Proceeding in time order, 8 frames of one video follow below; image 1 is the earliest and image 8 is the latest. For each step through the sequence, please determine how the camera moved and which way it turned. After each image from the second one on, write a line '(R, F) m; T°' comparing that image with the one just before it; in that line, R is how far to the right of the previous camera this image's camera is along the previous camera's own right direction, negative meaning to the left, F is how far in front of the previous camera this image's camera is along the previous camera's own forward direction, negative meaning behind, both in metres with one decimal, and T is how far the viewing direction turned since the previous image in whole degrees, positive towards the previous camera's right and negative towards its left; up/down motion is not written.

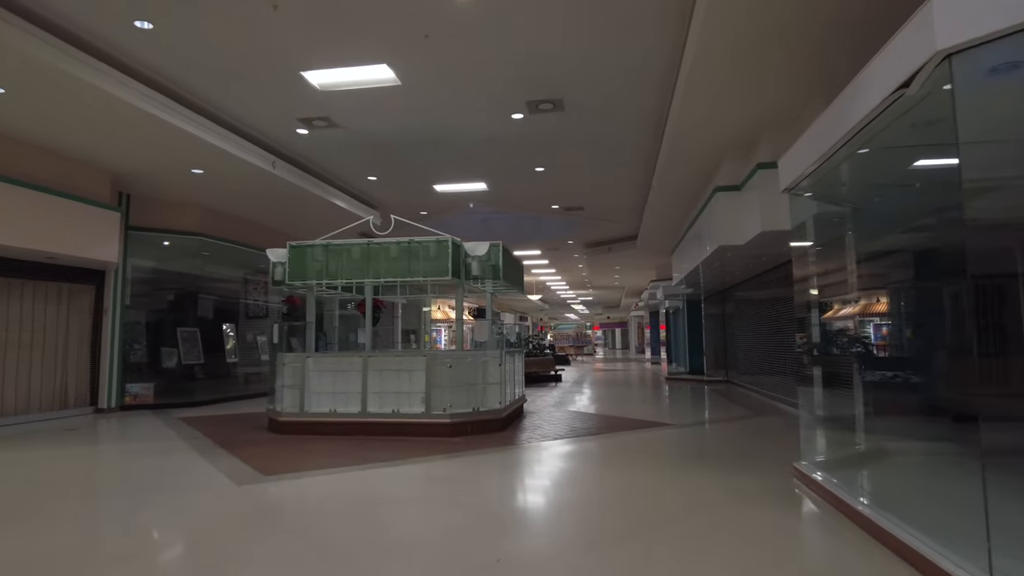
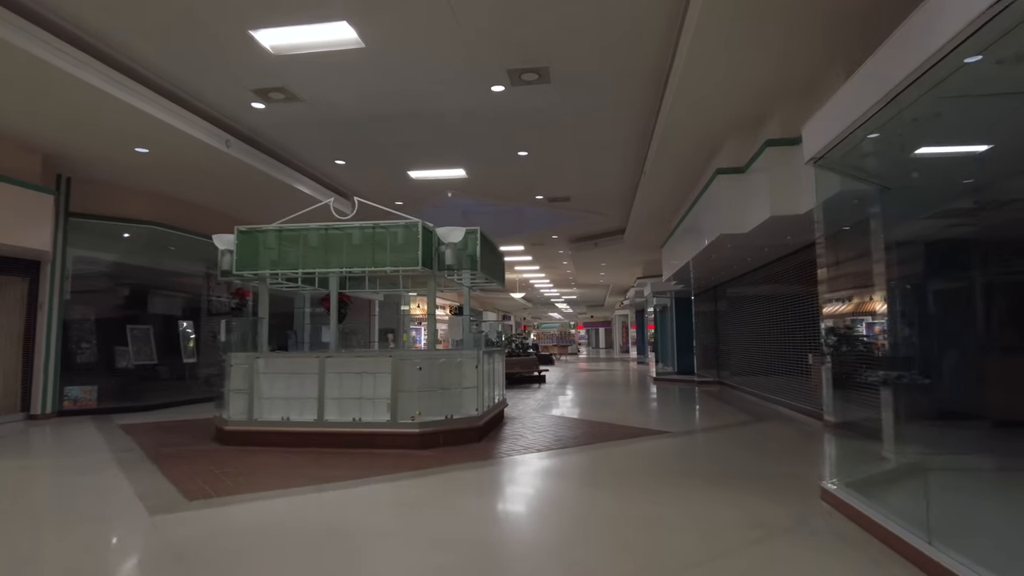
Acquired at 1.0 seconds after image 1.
(0.0, +0.7) m; +1°
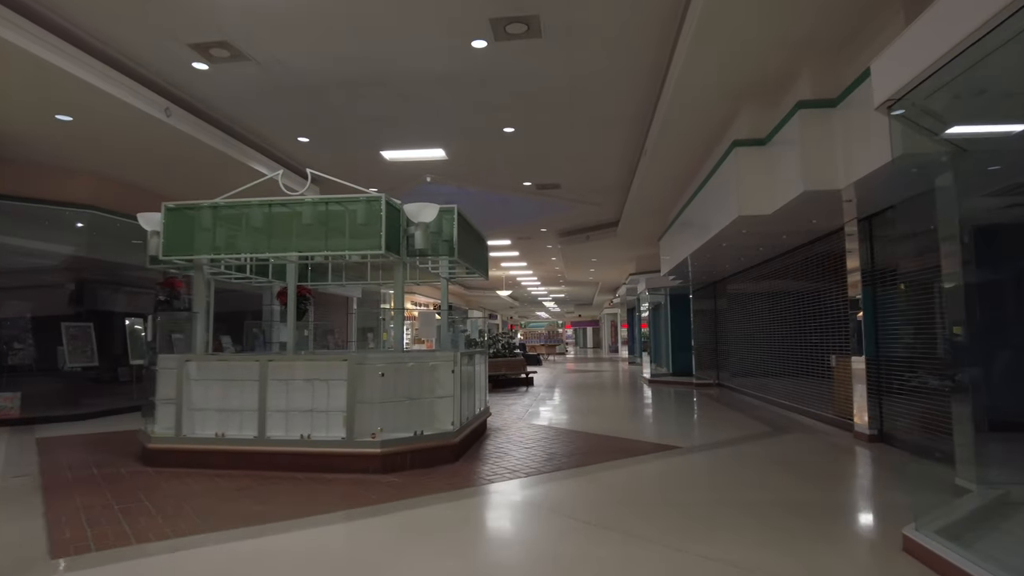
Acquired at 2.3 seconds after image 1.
(0.0, +1.0) m; +1°
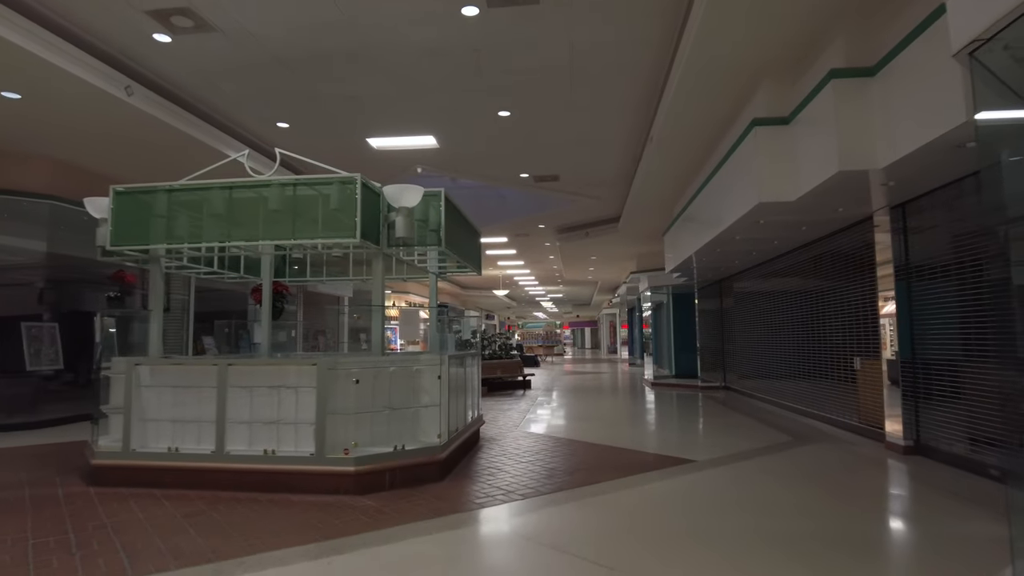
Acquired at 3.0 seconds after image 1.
(0.0, +0.6) m; 0°
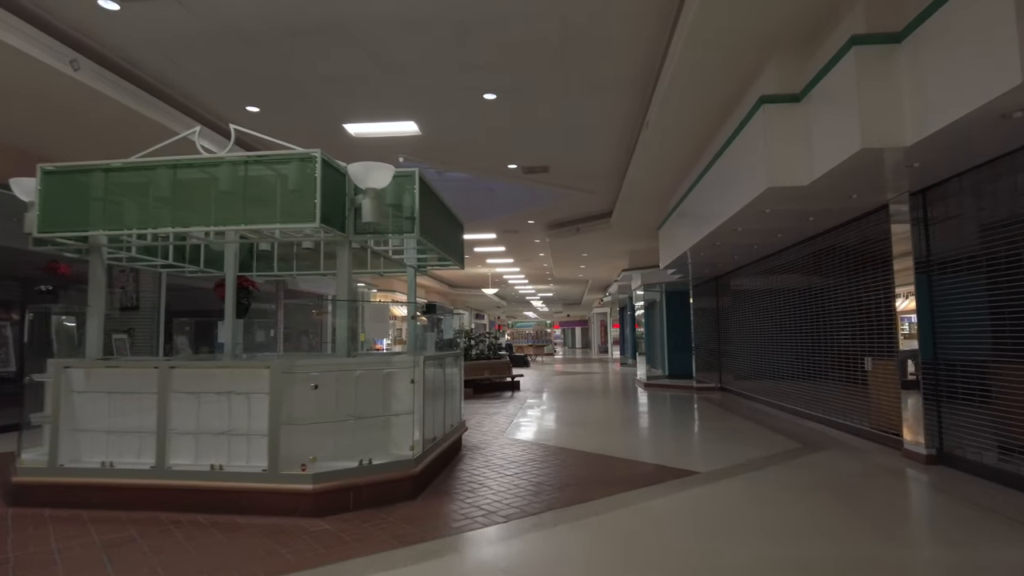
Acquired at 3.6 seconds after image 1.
(0.0, +0.5) m; +1°
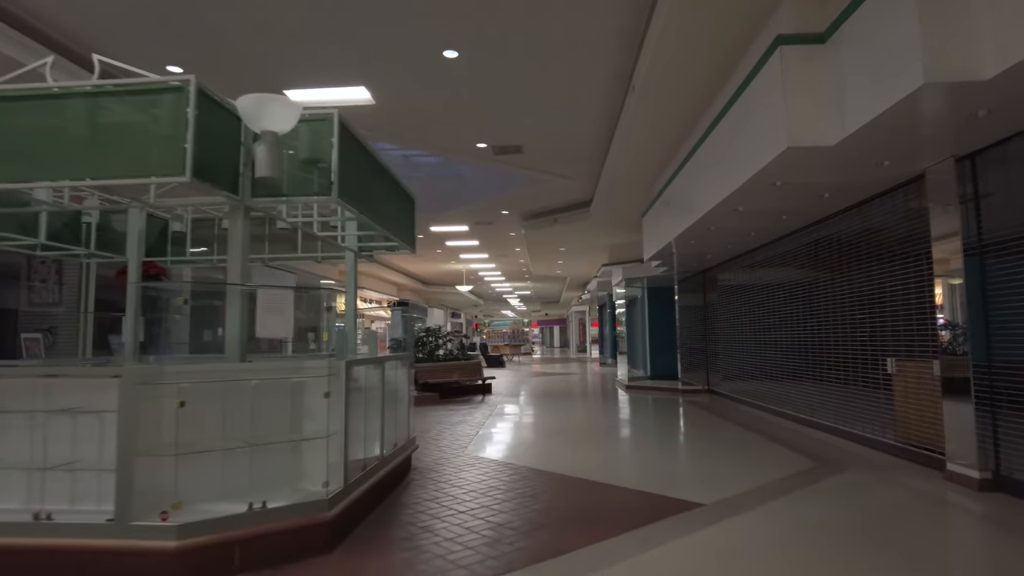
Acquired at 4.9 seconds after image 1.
(+0.1, +0.9) m; +2°
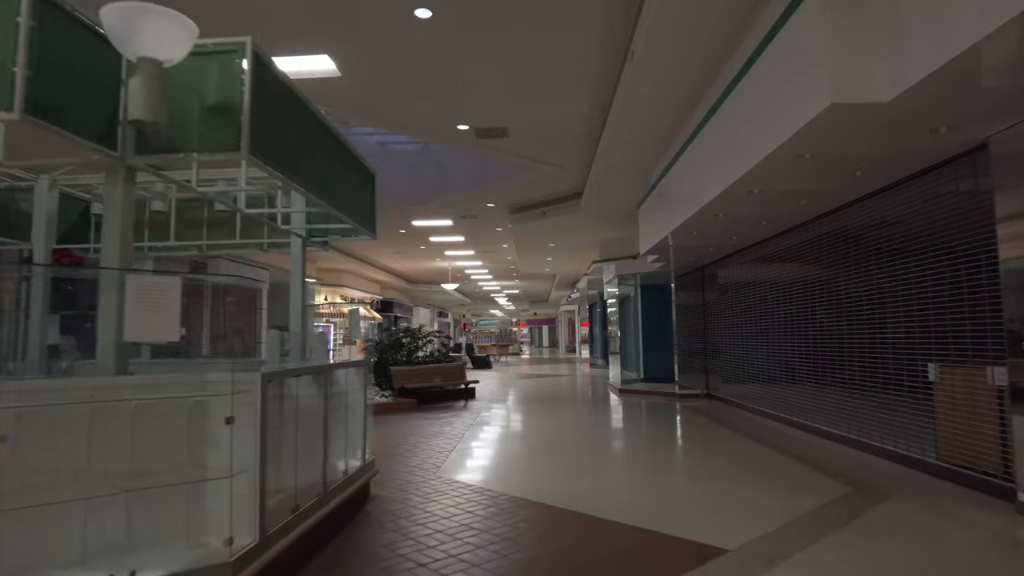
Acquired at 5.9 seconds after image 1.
(+0.1, +0.7) m; +1°
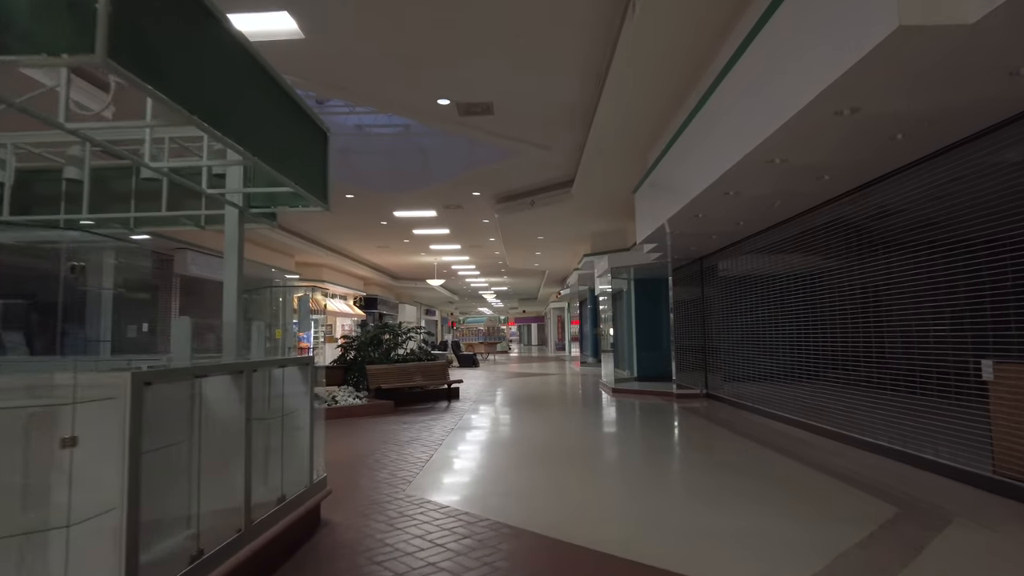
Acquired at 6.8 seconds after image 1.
(0.0, +0.7) m; +1°
